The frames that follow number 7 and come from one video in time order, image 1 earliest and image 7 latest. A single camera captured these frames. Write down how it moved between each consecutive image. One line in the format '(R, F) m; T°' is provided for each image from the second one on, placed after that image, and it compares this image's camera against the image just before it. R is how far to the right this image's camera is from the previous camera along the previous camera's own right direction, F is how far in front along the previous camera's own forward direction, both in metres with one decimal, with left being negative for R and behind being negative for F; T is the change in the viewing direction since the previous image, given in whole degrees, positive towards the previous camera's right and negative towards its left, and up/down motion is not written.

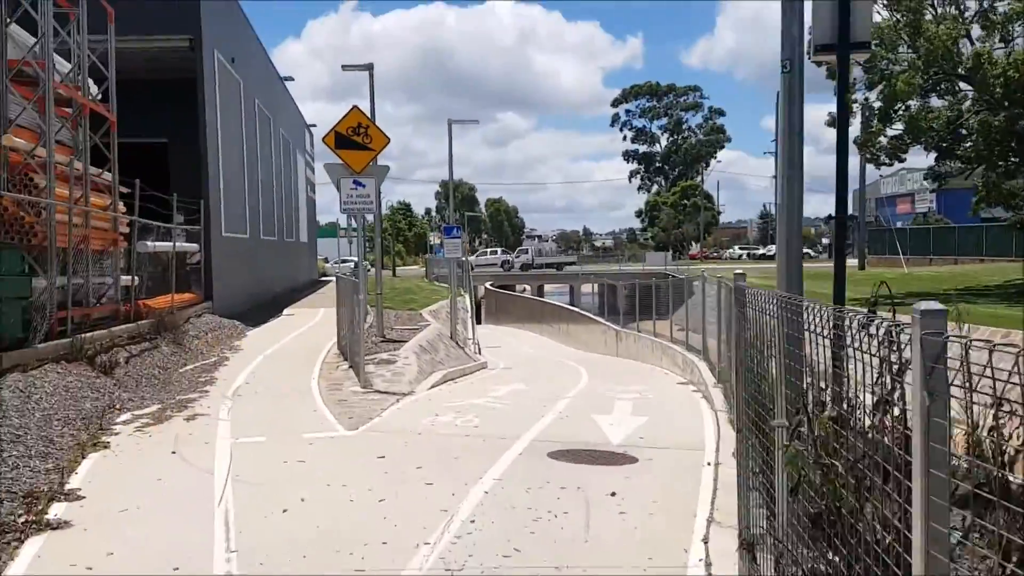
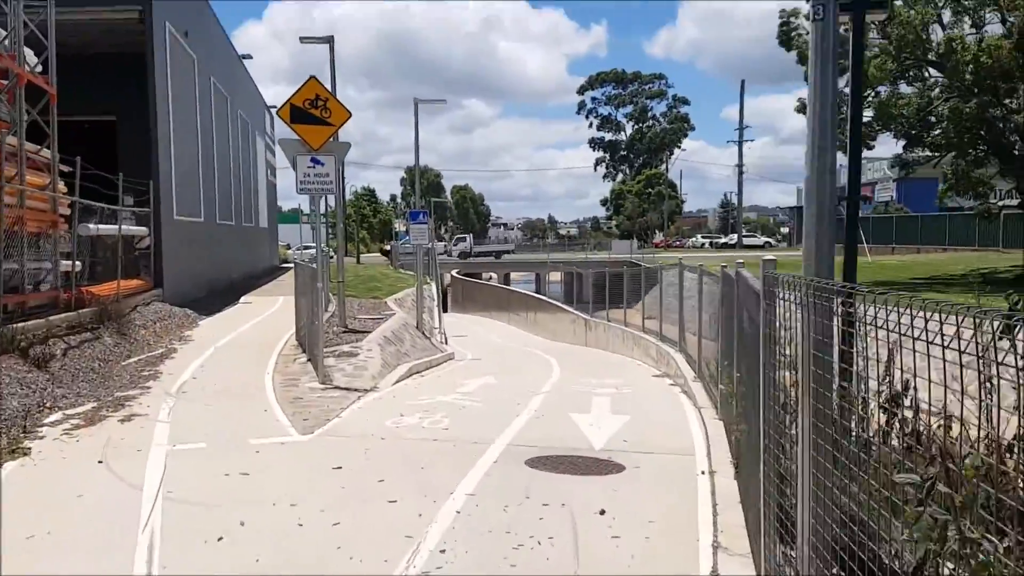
(-0.1, +0.9) m; +2°
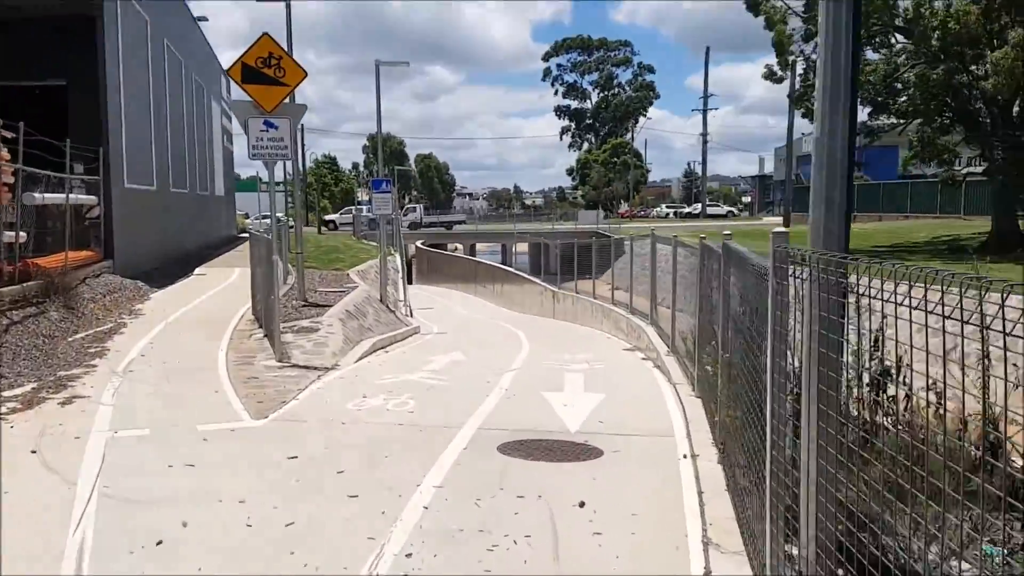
(0.0, +0.5) m; +2°
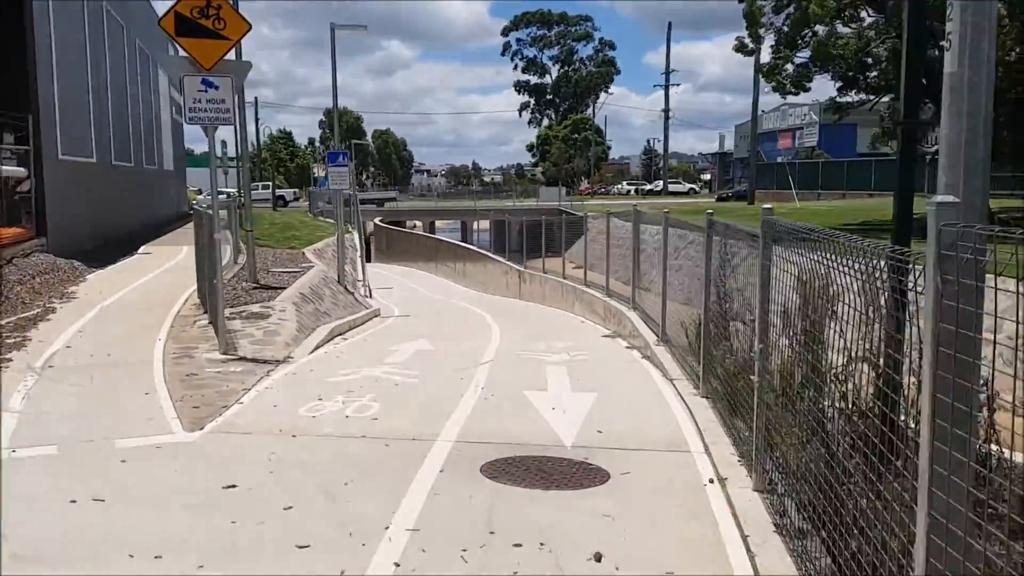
(-0.2, +1.2) m; +3°
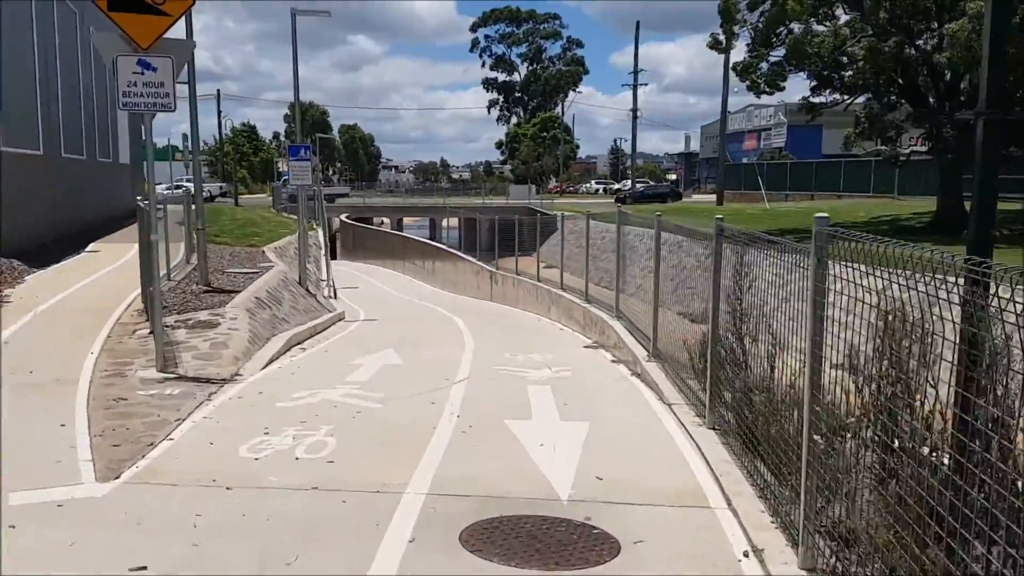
(-0.1, +1.1) m; +2°
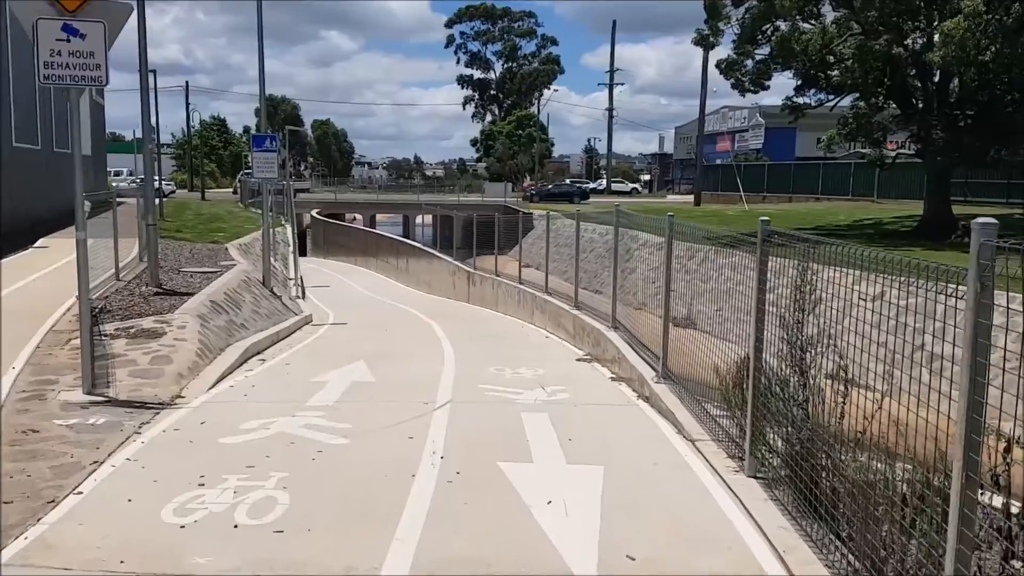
(-0.2, +1.3) m; +2°
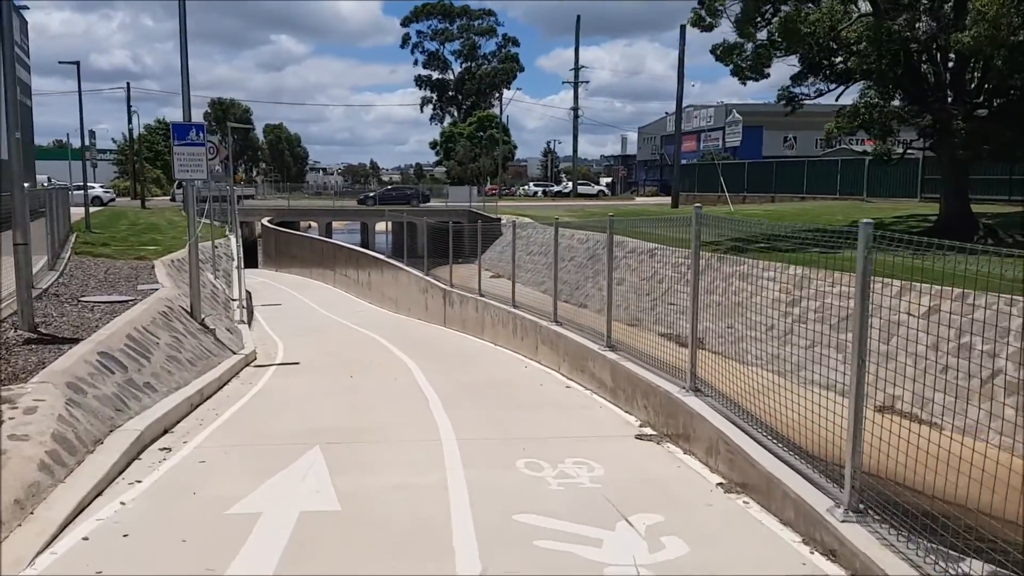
(-0.7, +3.7) m; +3°
